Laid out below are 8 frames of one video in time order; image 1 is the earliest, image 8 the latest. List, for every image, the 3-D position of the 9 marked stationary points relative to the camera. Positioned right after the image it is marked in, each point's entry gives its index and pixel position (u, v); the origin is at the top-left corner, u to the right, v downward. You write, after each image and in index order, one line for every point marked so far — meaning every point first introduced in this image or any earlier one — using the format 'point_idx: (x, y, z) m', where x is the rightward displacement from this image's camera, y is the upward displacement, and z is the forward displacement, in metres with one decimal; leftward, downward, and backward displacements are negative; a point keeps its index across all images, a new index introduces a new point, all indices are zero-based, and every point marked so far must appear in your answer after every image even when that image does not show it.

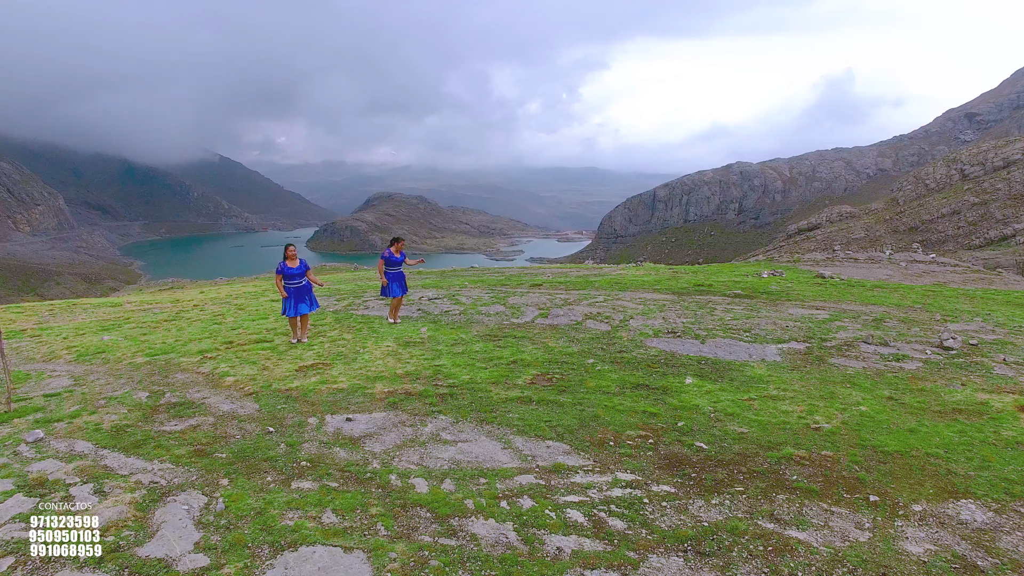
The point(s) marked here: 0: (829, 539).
0: (+2.7, -2.1, +5.5) m
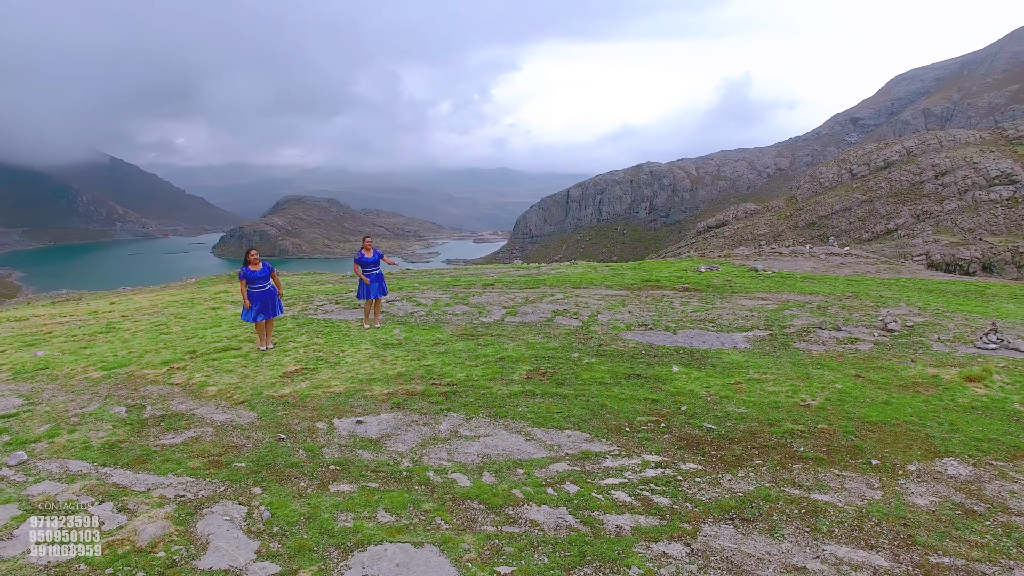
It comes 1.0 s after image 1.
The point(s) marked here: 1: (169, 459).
0: (+3.2, -2.0, +6.1) m
1: (-4.0, -2.0, +7.6) m
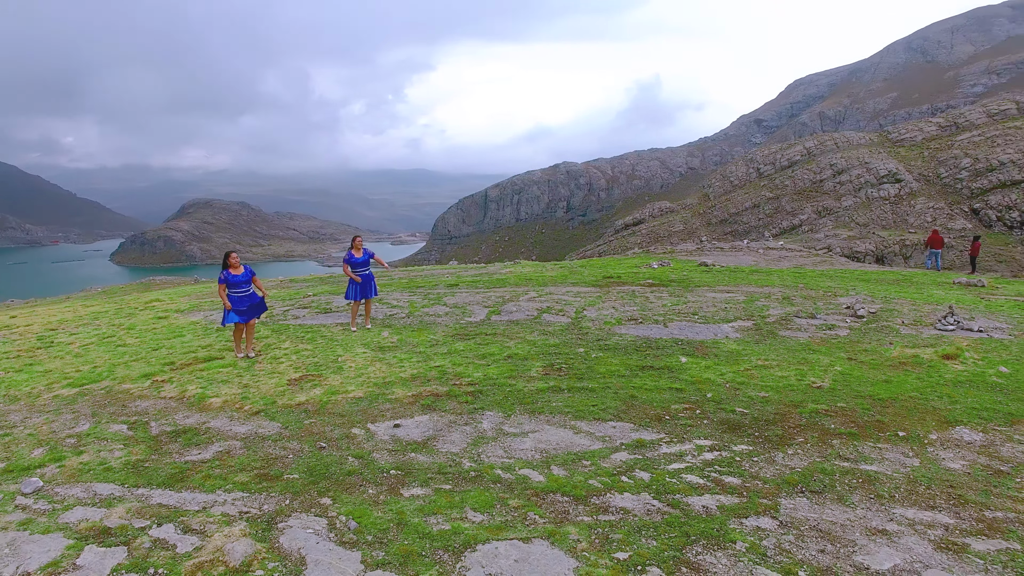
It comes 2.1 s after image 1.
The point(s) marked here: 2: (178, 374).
0: (+4.0, -1.9, +6.7) m
1: (-3.4, -2.1, +7.2) m
2: (-5.9, -1.5, +11.4) m
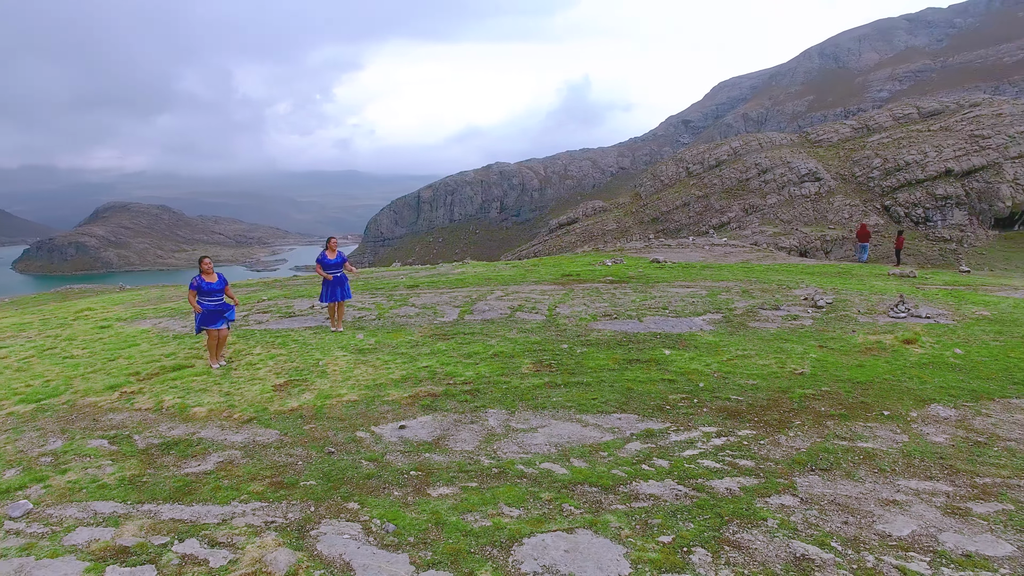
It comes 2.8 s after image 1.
0: (+4.2, -1.7, +7.3) m
1: (-3.1, -2.1, +6.9) m
2: (-6.1, -1.6, +10.8) m
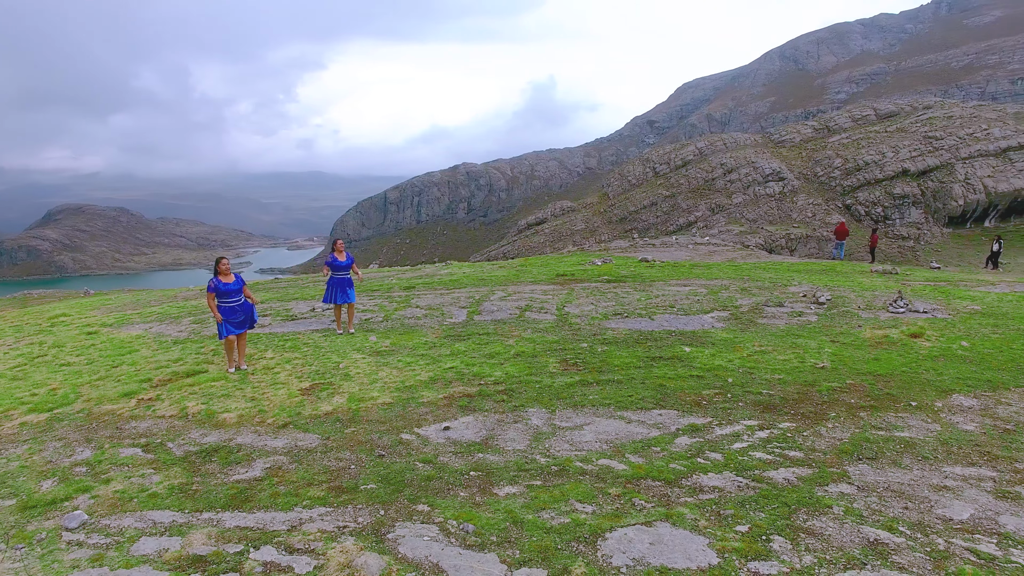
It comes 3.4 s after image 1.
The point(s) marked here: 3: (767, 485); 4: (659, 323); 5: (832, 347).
0: (+4.8, -1.7, +7.6) m
1: (-2.5, -2.2, +6.8) m
2: (-5.7, -1.7, +10.6) m
3: (+2.6, -2.0, +6.6) m
4: (+2.9, -0.7, +12.9) m
5: (+5.4, -1.0, +10.9) m
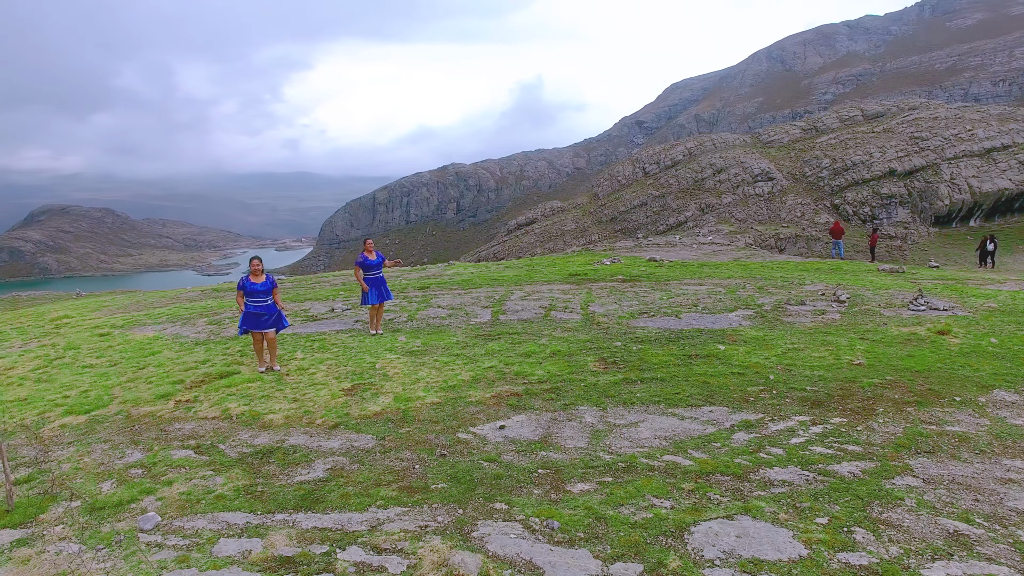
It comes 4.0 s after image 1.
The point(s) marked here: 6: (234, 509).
0: (+5.6, -1.7, +7.8) m
1: (-1.8, -2.2, +6.8) m
2: (-5.0, -1.7, +10.5) m
3: (+3.3, -2.0, +6.7) m
4: (+3.5, -0.7, +13.0) m
5: (+6.0, -1.0, +11.1) m
6: (-2.9, -2.3, +6.6) m
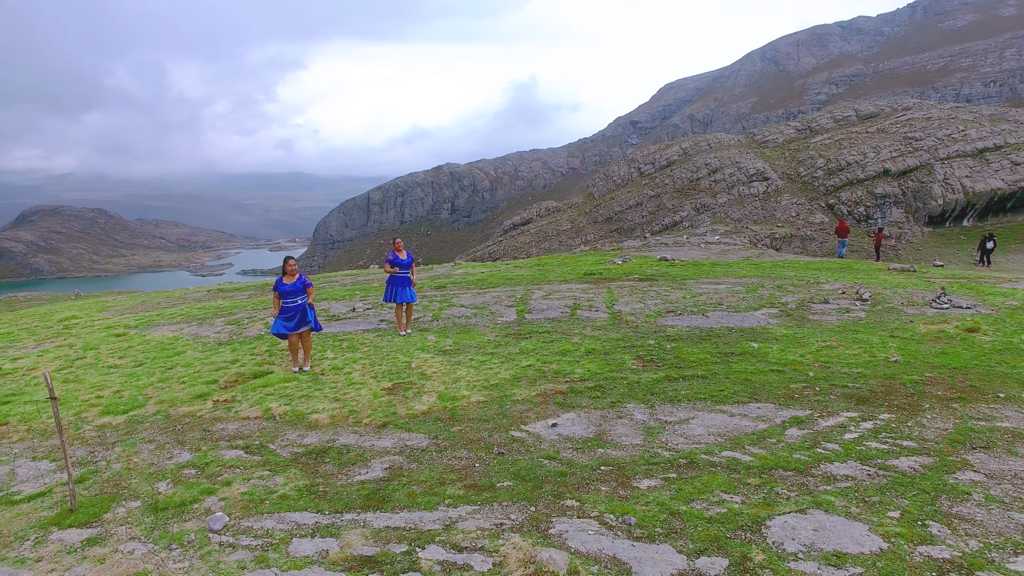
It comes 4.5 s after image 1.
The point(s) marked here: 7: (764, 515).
0: (+6.2, -1.6, +7.9) m
1: (-1.1, -2.2, +6.8) m
2: (-4.4, -1.7, +10.4) m
3: (+4.0, -1.9, +6.8) m
4: (+4.1, -0.6, +13.1) m
5: (+6.7, -0.9, +11.2) m
6: (-2.2, -2.3, +6.6) m
7: (+2.4, -2.1, +6.0) m
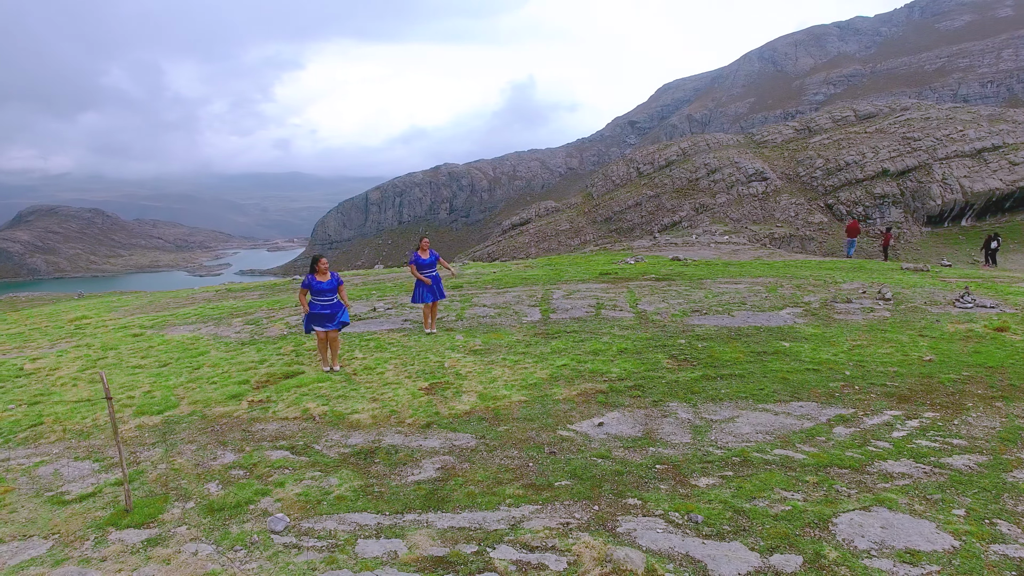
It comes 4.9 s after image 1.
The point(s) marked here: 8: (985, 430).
0: (+6.8, -1.6, +7.9) m
1: (-0.5, -2.1, +6.8) m
2: (-3.8, -1.7, +10.4) m
3: (+4.6, -1.9, +6.8) m
4: (+4.6, -0.6, +13.1) m
5: (+7.2, -0.9, +11.3) m
6: (-1.6, -2.3, +6.6) m
7: (+3.0, -2.1, +6.0) m
8: (+5.7, -1.7, +7.8) m
